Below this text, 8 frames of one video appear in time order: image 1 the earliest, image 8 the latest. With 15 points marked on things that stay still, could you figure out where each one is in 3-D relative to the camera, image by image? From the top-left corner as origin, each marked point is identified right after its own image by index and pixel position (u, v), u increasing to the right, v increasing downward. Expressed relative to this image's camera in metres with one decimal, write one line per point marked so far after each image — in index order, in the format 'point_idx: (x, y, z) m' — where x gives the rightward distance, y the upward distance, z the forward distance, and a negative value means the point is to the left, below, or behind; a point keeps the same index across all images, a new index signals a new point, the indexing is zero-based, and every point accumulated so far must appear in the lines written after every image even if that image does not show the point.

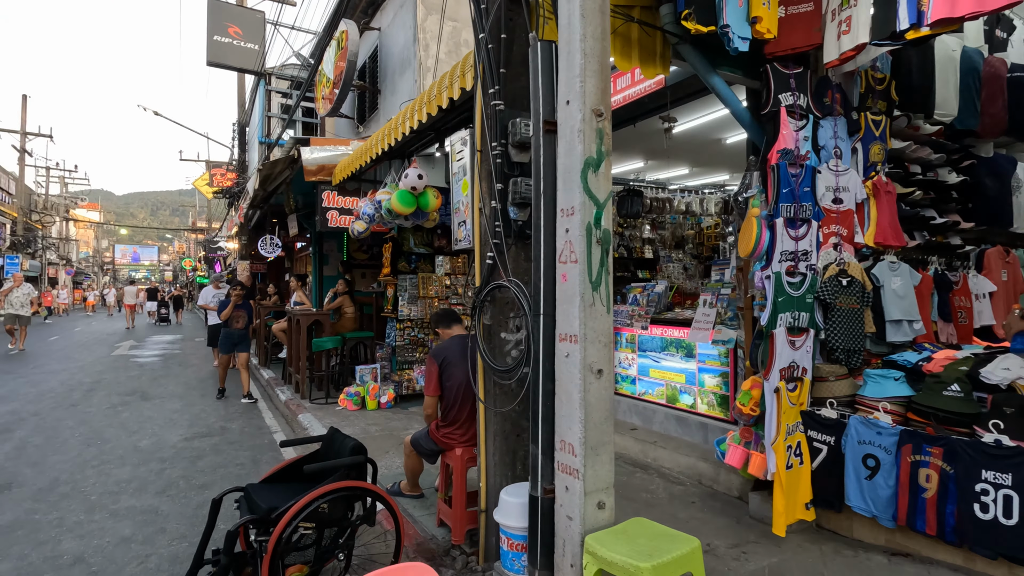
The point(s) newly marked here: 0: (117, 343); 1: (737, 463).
0: (-12.8, -1.8, +17.4) m
1: (+1.6, -1.3, +3.9) m
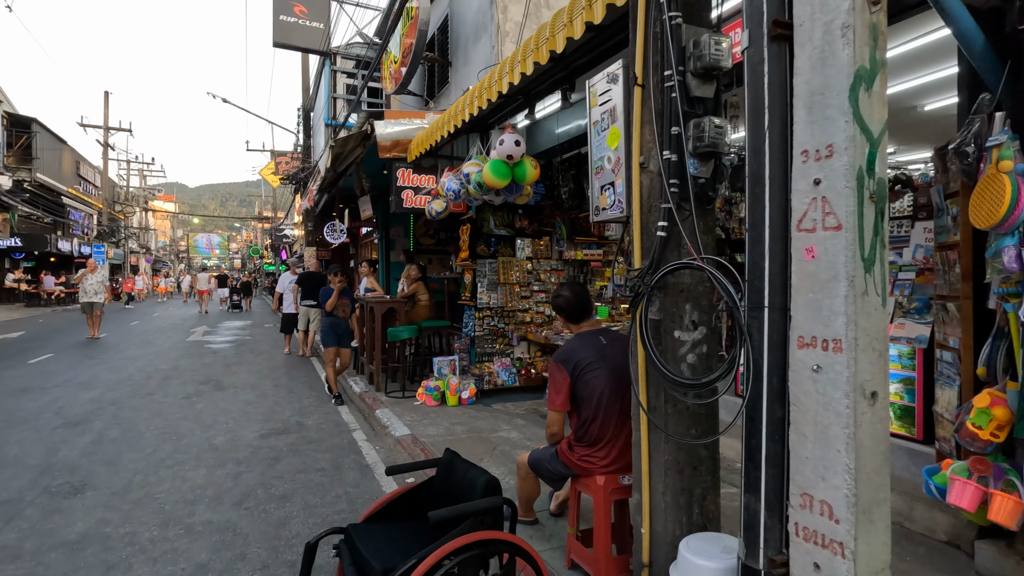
0: (-10.5, -1.3, +17.7) m
1: (+2.4, -1.2, +2.9) m
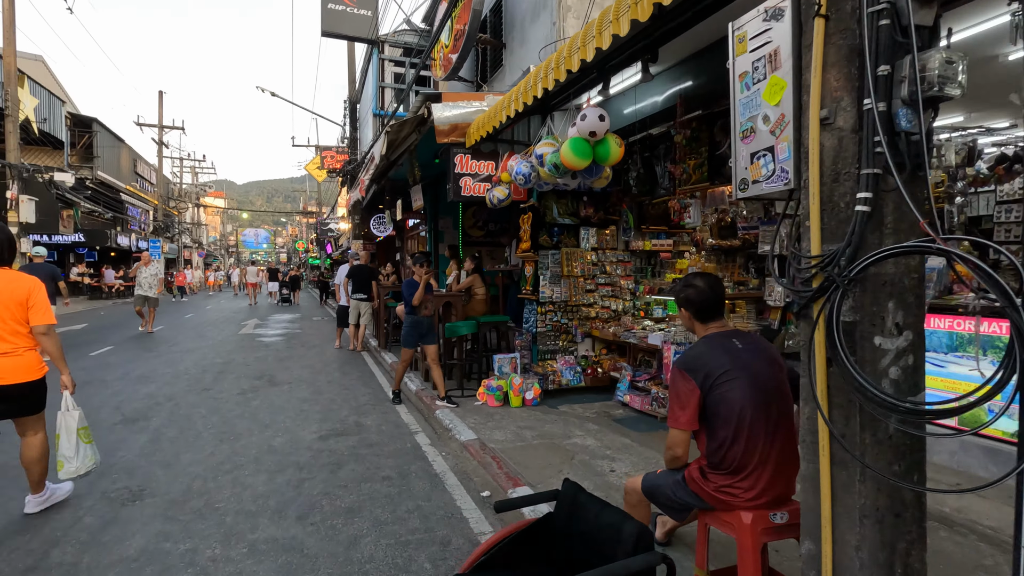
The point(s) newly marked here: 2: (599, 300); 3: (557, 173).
0: (-8.9, -1.1, +17.9) m
1: (+3.0, -1.1, +2.2) m
2: (+1.2, -0.2, +7.7) m
3: (+0.4, +1.0, +4.9) m
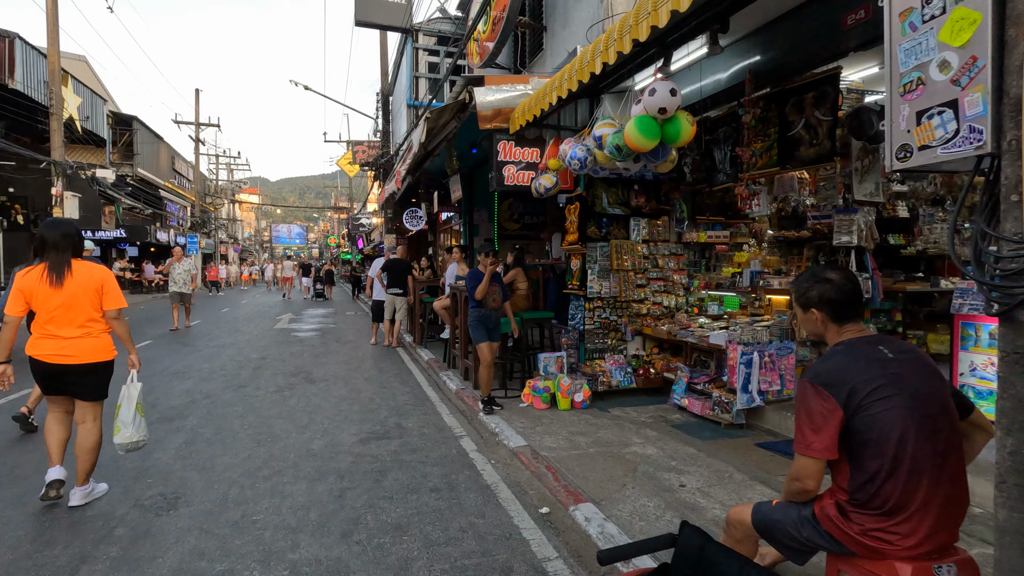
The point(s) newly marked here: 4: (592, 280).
0: (-7.8, -0.9, +18.0) m
1: (+3.3, -1.1, +1.6) m
2: (+1.9, -0.1, +7.2) m
3: (+0.9, +1.1, +4.4) m
4: (+1.0, +0.1, +6.9) m
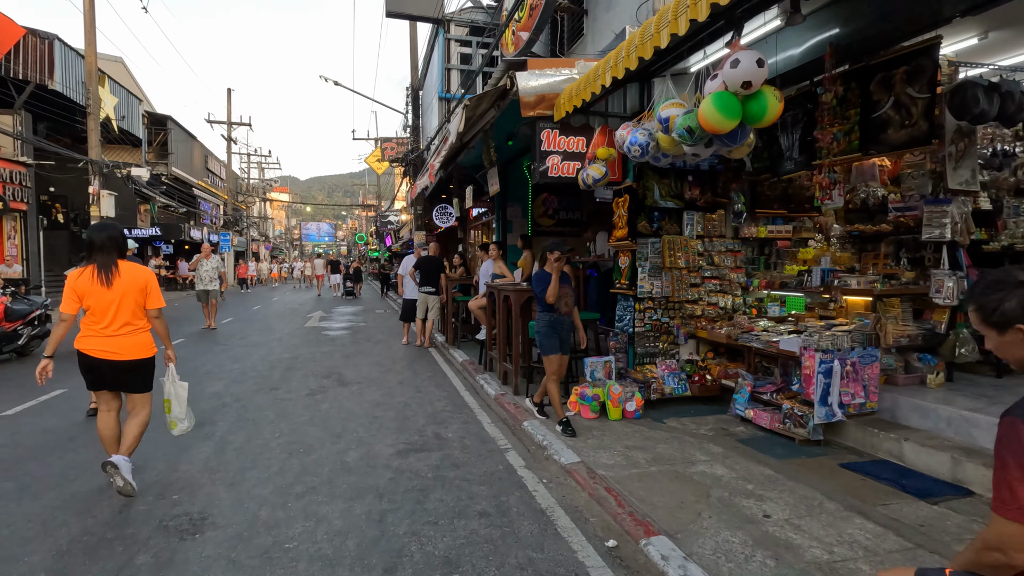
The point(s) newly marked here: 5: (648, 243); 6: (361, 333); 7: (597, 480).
0: (-6.7, -0.9, +17.8) m
1: (+3.6, -1.1, +1.0) m
2: (+2.4, -0.1, +6.7) m
3: (+1.3, +1.1, +3.9) m
4: (+1.6, +0.1, +6.4) m
5: (+1.6, +0.5, +6.5) m
6: (-3.8, -1.1, +13.4) m
7: (+0.7, -1.5, +4.2) m
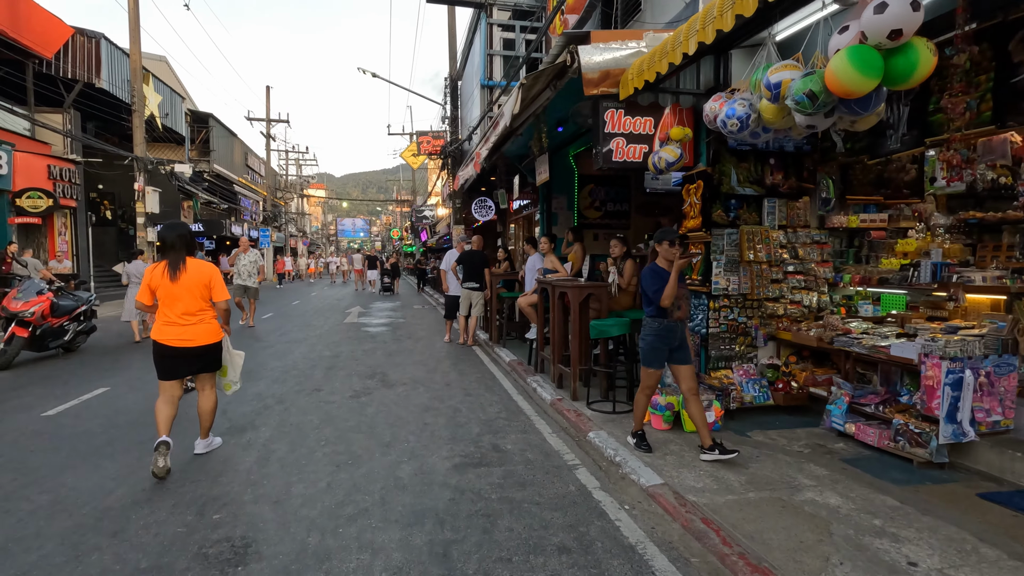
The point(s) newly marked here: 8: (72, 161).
0: (-5.4, -0.7, +17.7) m
1: (+3.9, -1.2, +0.3) m
2: (+3.1, -0.1, +6.0) m
3: (+1.8, +1.1, +3.3) m
4: (+2.2, +0.1, +5.8) m
5: (+2.3, +0.6, +5.8) m
6: (-2.7, -1.0, +13.1) m
7: (+1.2, -1.5, +3.6) m
8: (-16.0, +4.6, +19.6) m
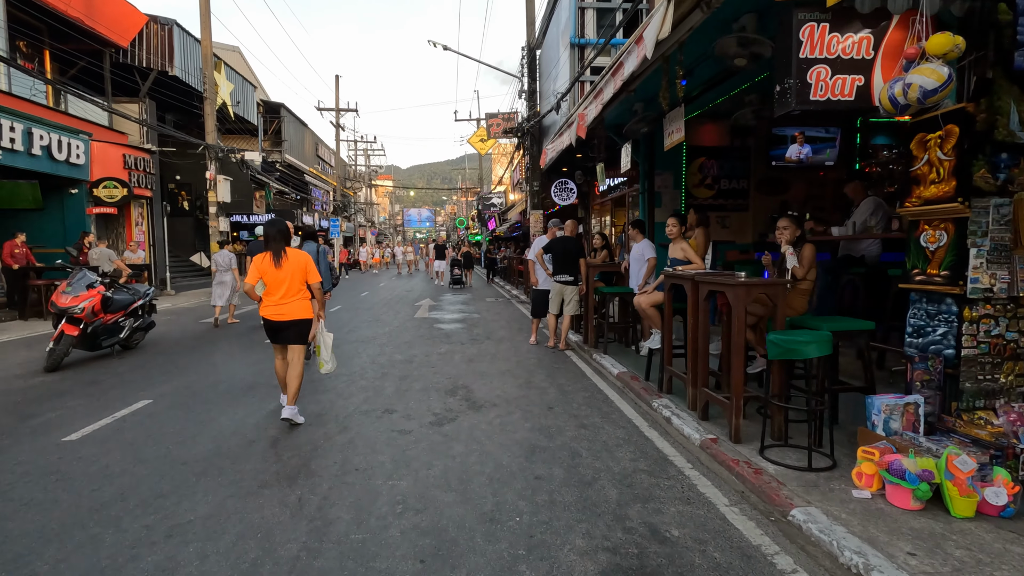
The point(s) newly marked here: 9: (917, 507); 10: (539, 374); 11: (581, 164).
0: (-2.9, -0.4, +16.5) m
1: (+4.4, -1.3, -1.9) m
2: (+4.2, -0.1, +3.9) m
3: (+2.6, +1.1, +1.3) m
4: (+3.3, +0.1, +3.8) m
5: (+3.4, +0.6, +3.8) m
6: (-0.7, -0.8, +11.6) m
7: (+2.0, -1.5, +1.8) m
8: (-13.2, +5.0, +19.5) m
9: (+2.5, -1.4, +3.4) m
10: (+0.4, -1.2, +7.2) m
11: (+1.9, +3.5, +15.0) m
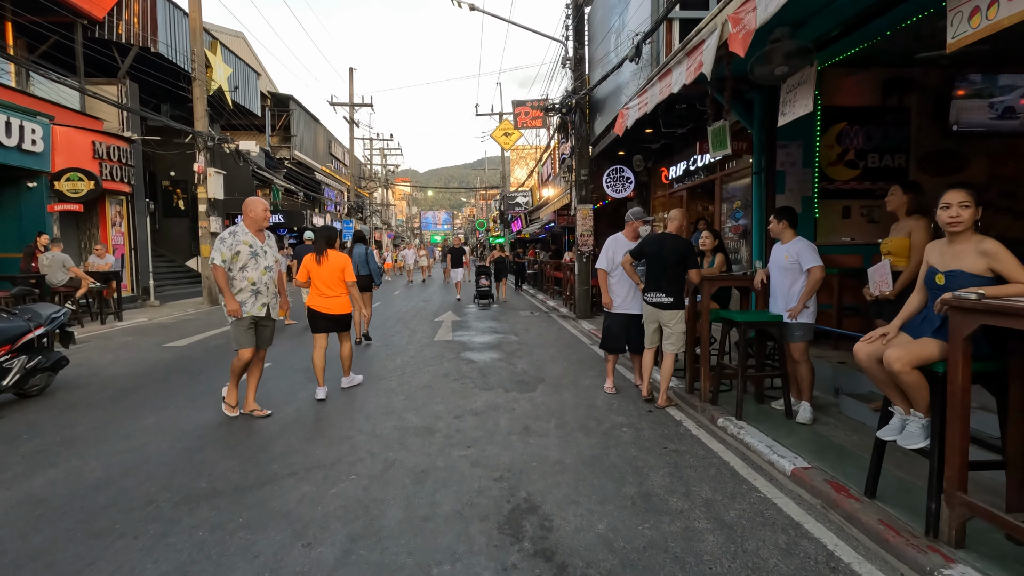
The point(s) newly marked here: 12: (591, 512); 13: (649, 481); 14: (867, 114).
0: (-1.9, -0.7, +13.5) m
1: (+4.8, -1.5, -5.1) m
2: (+4.8, -0.3, +0.7) m
3: (+3.2, +0.8, -1.8) m
4: (+3.9, -0.1, +0.6) m
5: (+4.0, +0.3, +0.6) m
6: (+0.1, -1.1, +8.5) m
7: (+2.6, -1.7, -1.4) m
8: (-12.0, +4.7, +16.9) m
9: (+3.2, -1.6, +0.2) m
10: (+1.1, -1.4, +4.1) m
11: (+2.9, +3.2, +11.9) m
12: (+0.5, -1.4, +3.4) m
13: (+1.0, -1.4, +4.0) m
14: (+5.0, +2.5, +7.6) m
